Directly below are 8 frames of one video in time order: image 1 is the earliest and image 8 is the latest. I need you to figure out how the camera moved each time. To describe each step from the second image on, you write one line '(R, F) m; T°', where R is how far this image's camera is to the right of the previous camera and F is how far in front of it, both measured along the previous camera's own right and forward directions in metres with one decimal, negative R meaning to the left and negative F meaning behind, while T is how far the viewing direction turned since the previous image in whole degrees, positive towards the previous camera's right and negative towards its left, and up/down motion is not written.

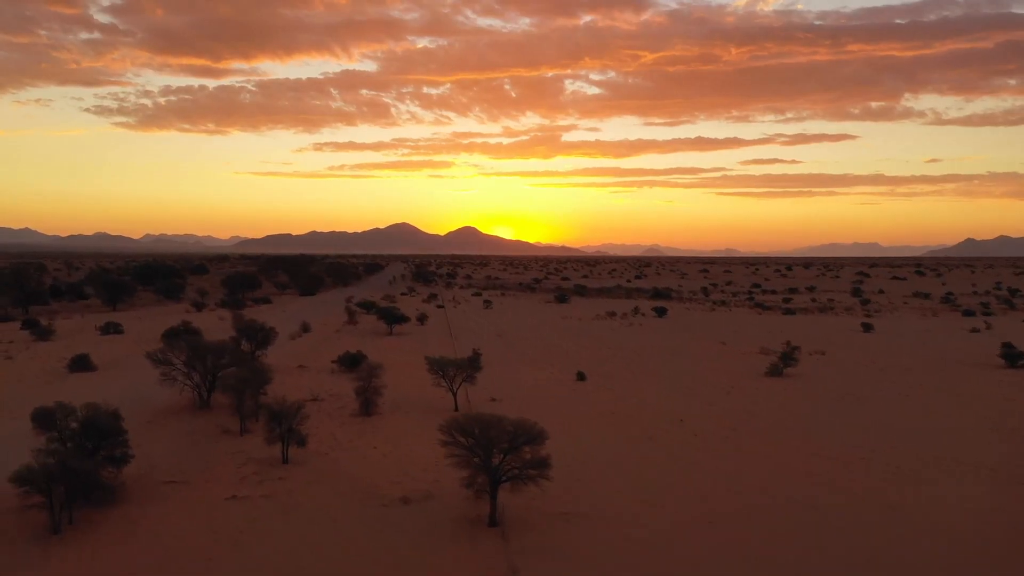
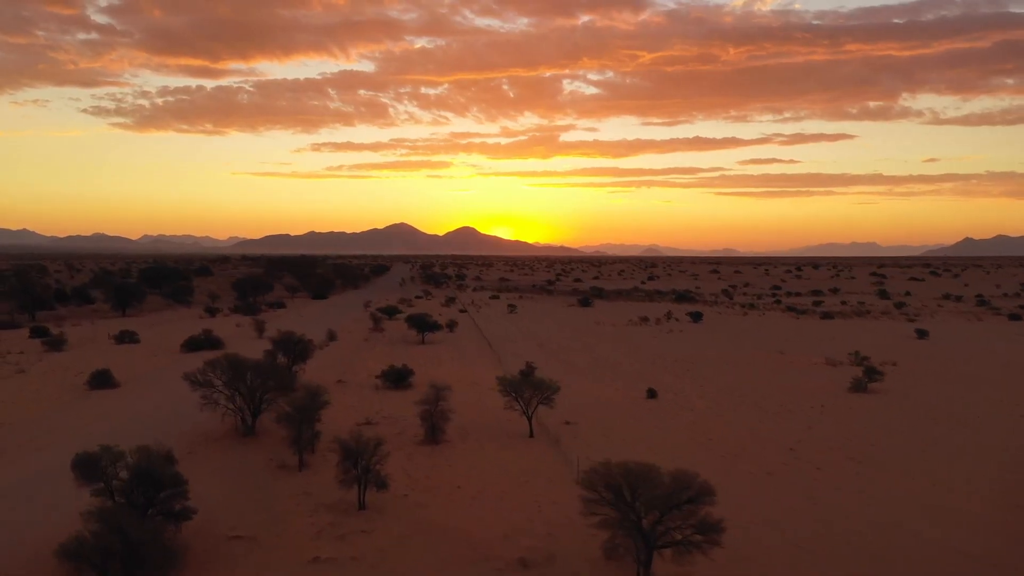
(-1.3, +1.6) m; 0°
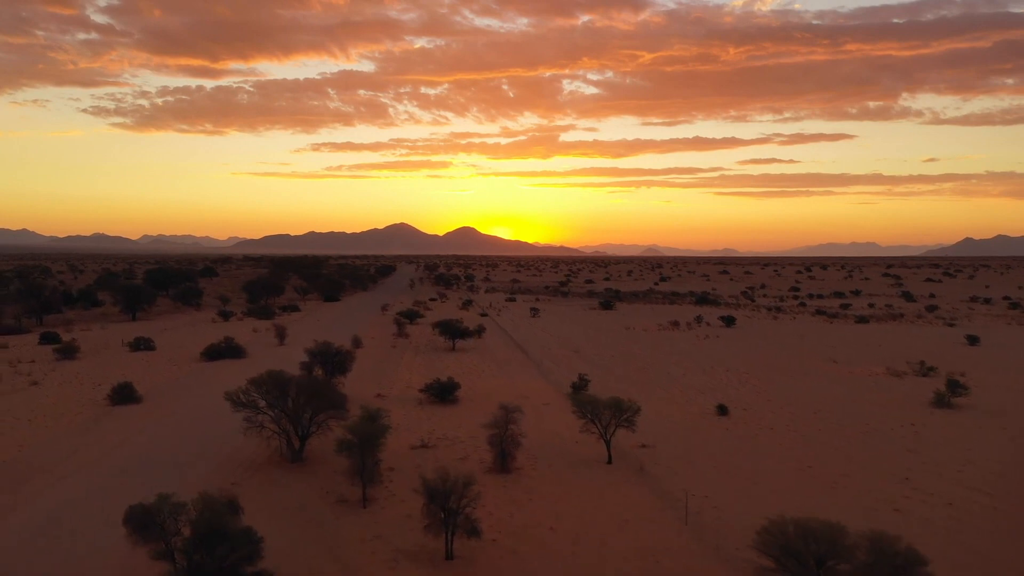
(-1.1, +1.3) m; 0°
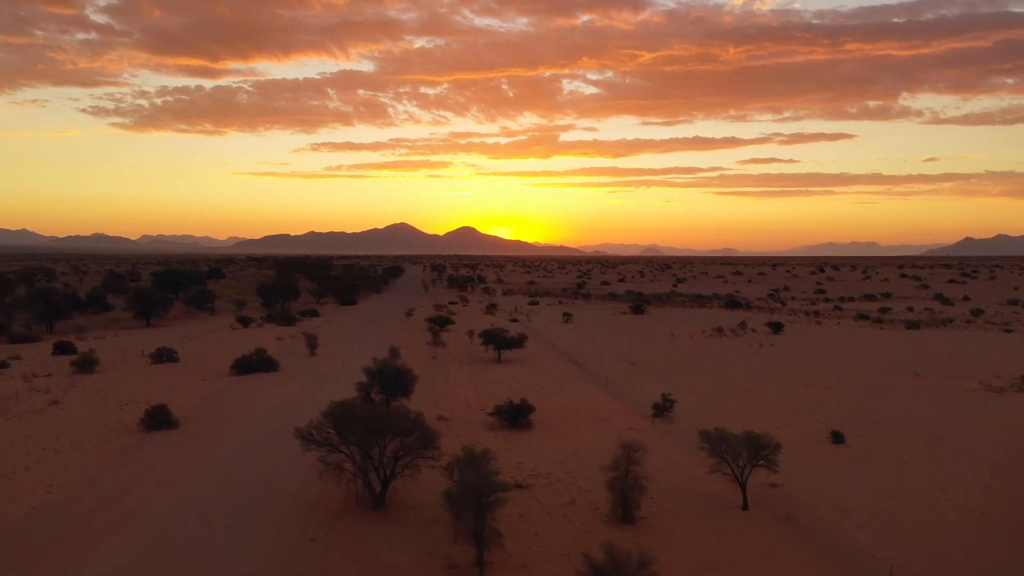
(-1.4, +1.7) m; 0°
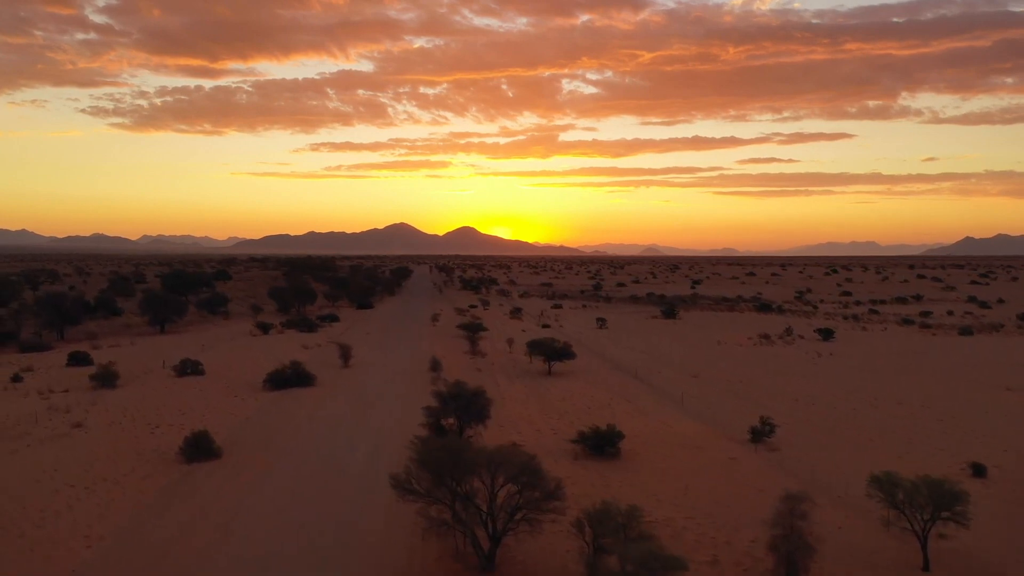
(-1.3, +1.6) m; 0°
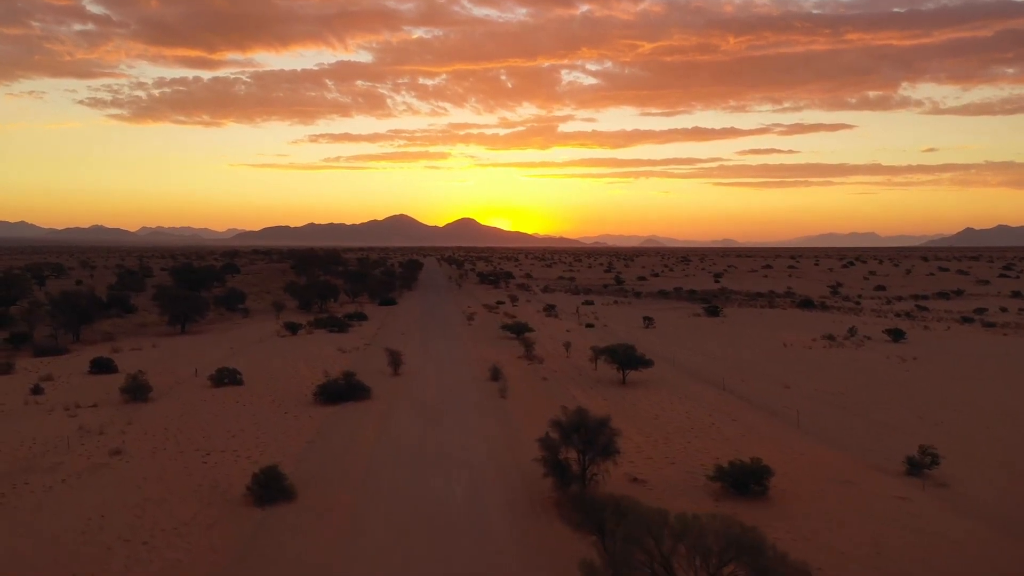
(-1.7, +2.0) m; 0°
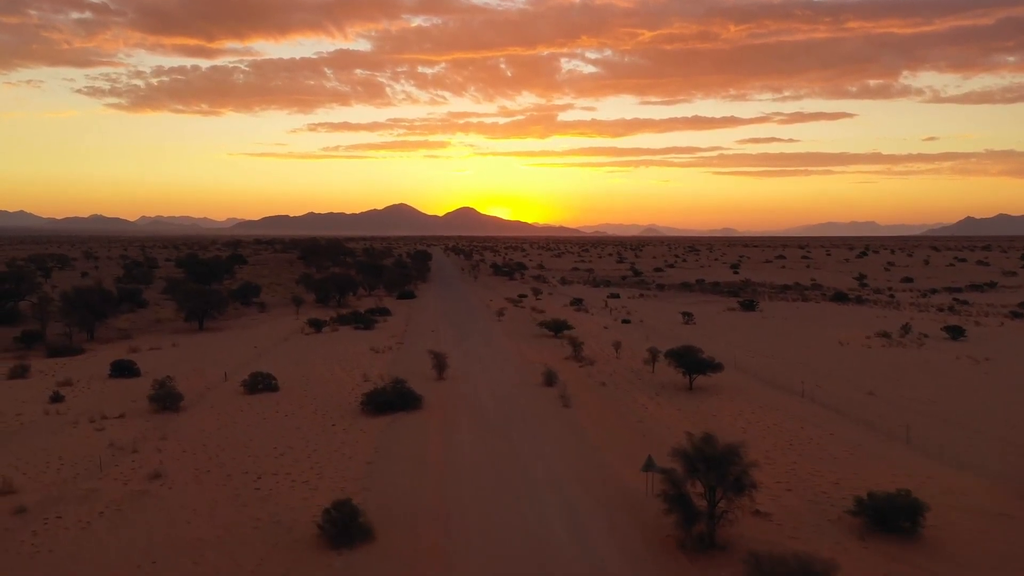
(-1.3, +1.5) m; 0°
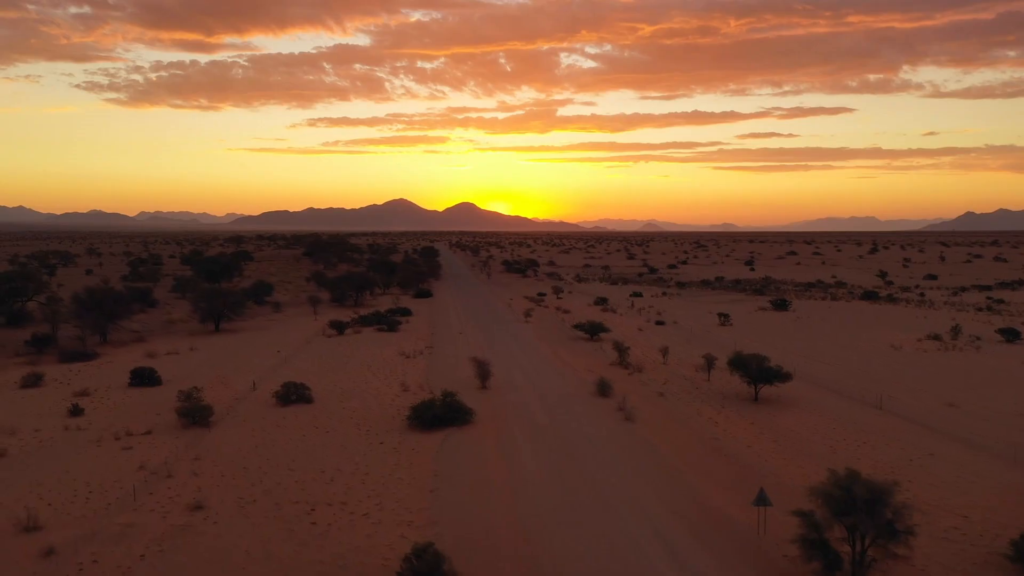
(-1.1, +1.3) m; 0°
